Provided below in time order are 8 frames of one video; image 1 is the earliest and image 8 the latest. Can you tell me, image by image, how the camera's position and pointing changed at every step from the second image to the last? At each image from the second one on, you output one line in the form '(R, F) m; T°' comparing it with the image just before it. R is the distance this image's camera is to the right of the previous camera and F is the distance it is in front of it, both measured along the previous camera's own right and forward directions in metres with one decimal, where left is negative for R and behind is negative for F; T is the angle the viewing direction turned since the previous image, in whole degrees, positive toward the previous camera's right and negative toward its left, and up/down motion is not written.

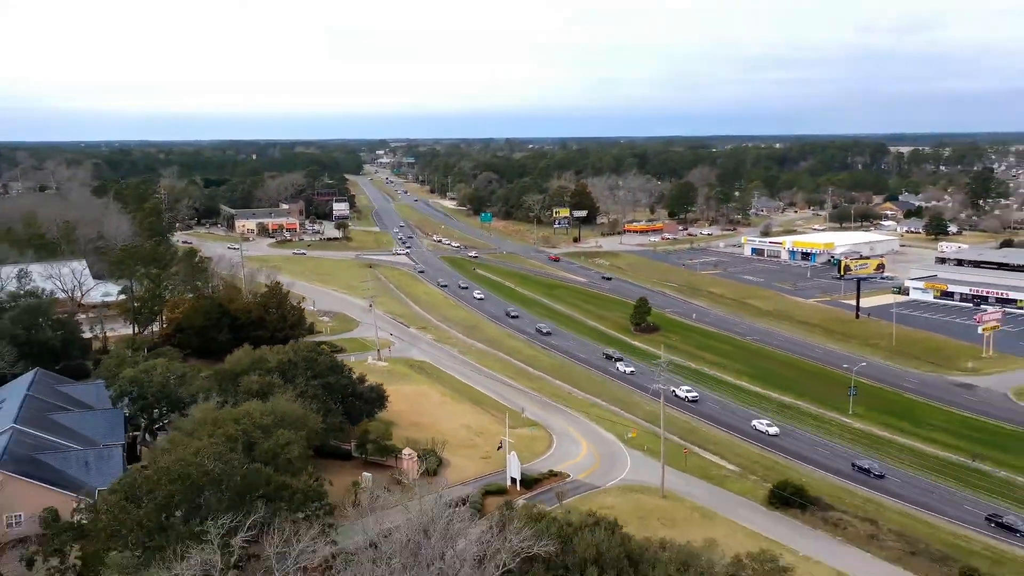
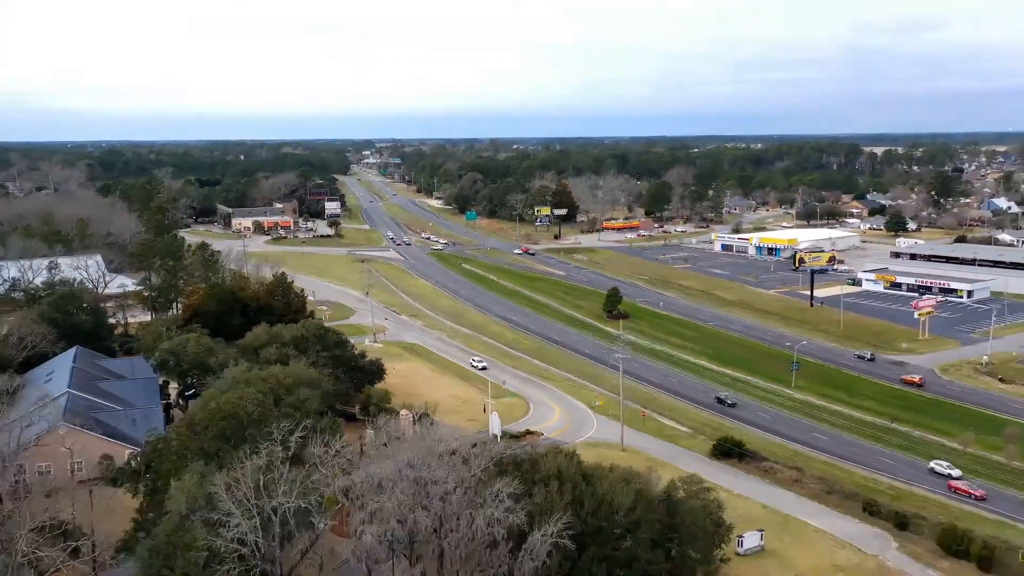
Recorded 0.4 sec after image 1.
(+0.1, -3.3) m; +1°
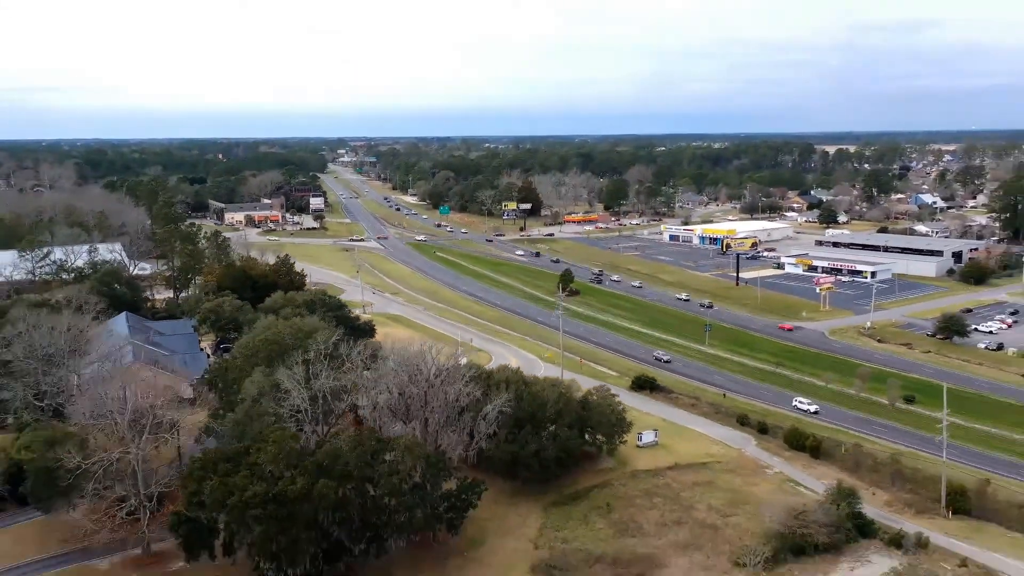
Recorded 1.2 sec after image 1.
(+0.2, -6.5) m; +2°
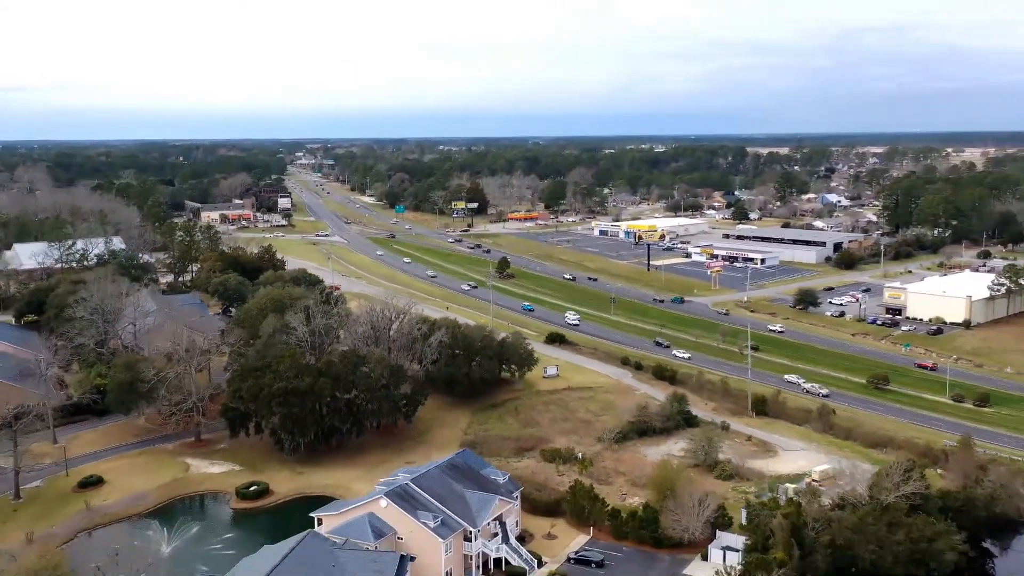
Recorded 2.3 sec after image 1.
(+0.5, -8.7) m; +2°
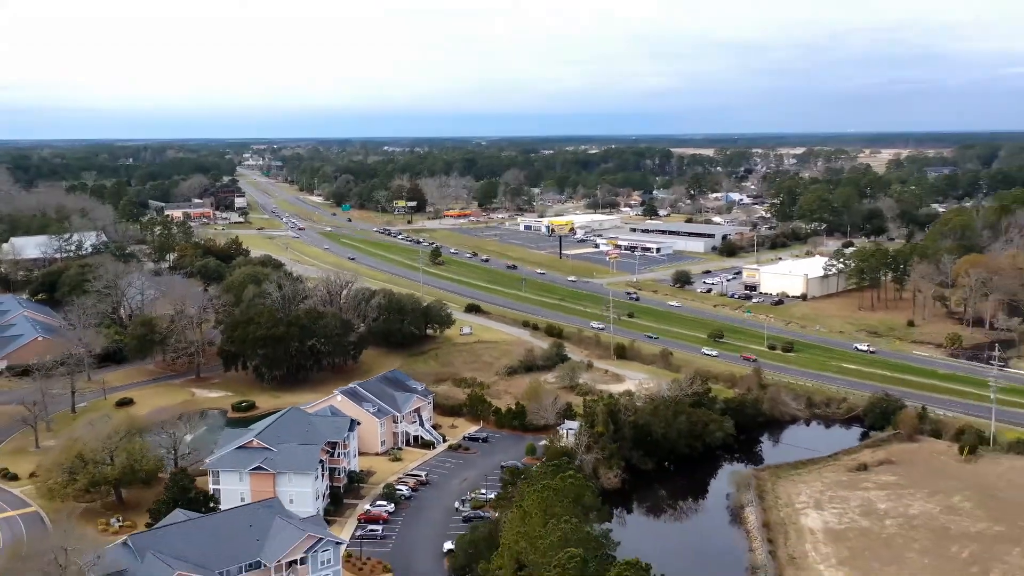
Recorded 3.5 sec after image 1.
(+1.0, -9.6) m; +3°
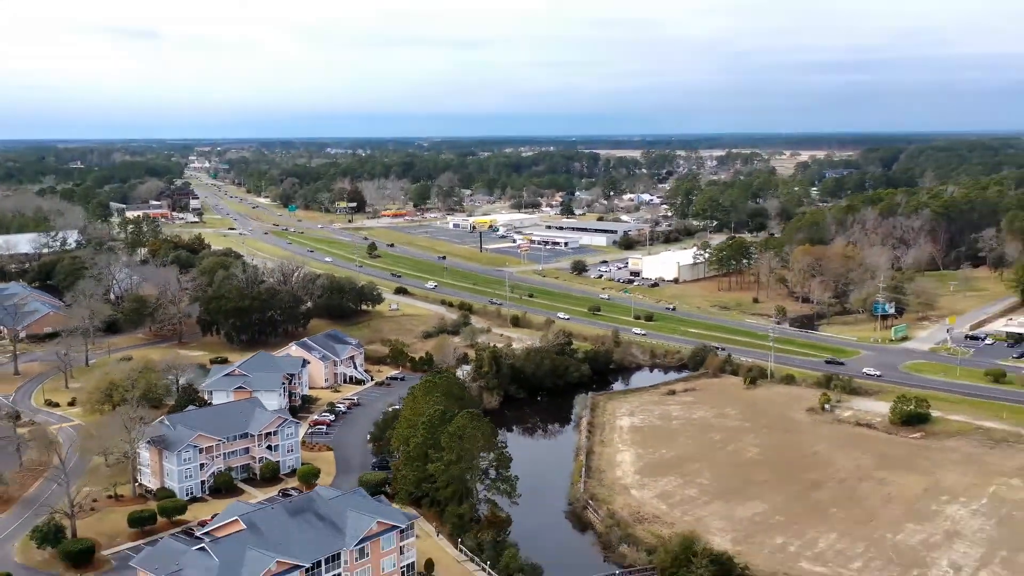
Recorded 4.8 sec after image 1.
(+1.4, -10.5) m; +3°
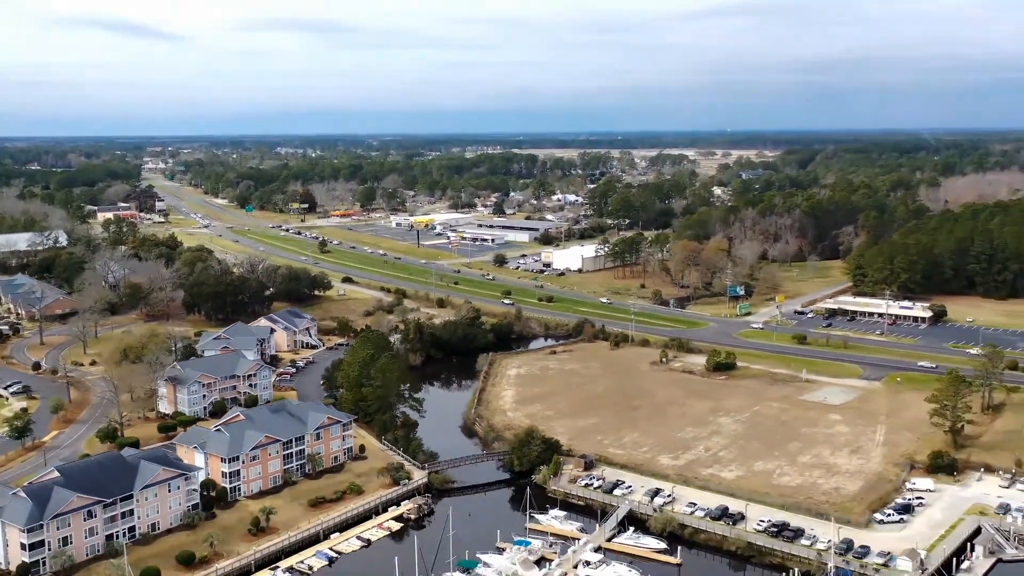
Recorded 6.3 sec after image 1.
(+1.6, -11.8) m; +3°
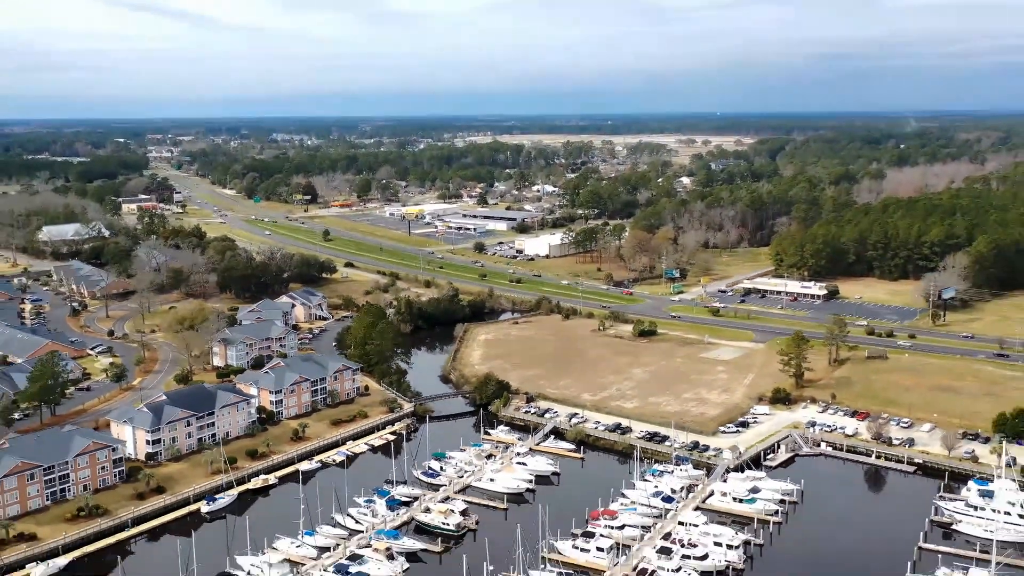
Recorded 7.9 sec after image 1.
(+1.4, -12.8) m; 0°
